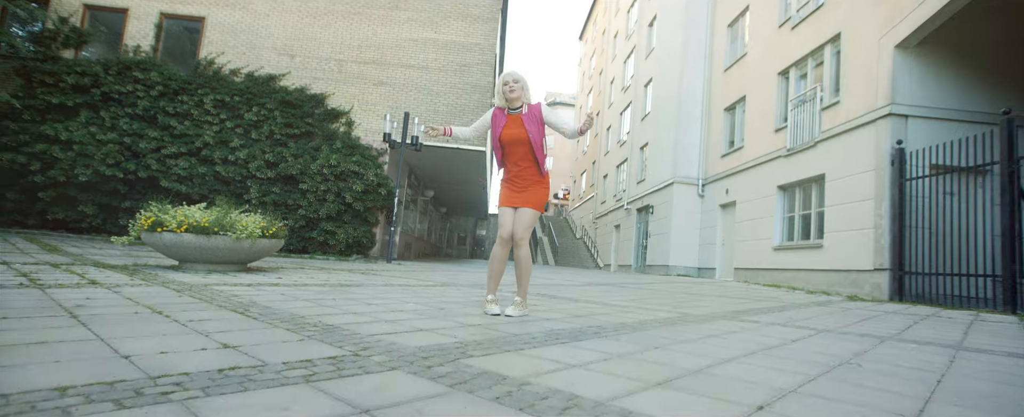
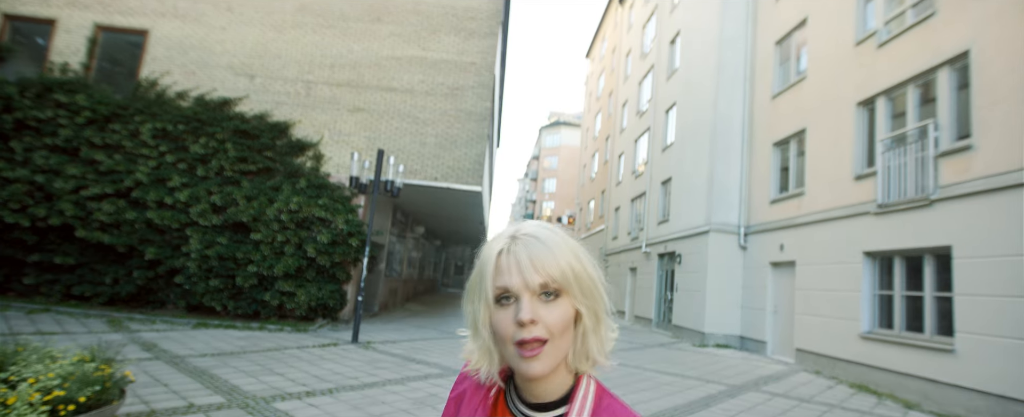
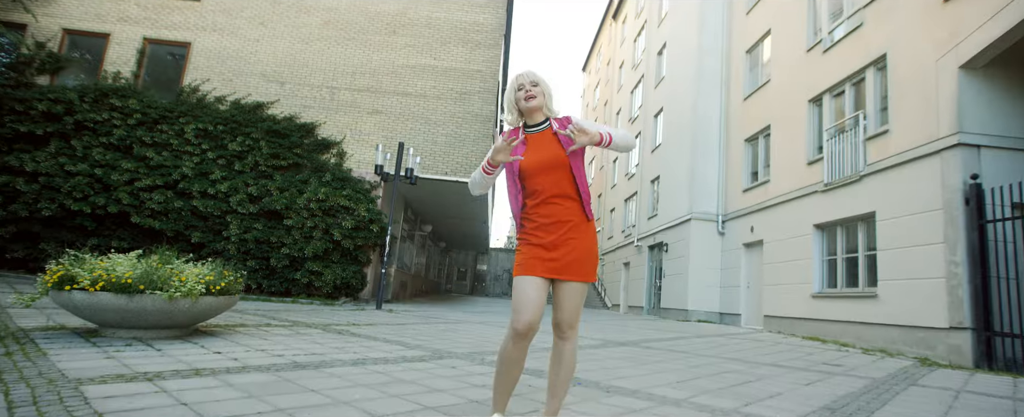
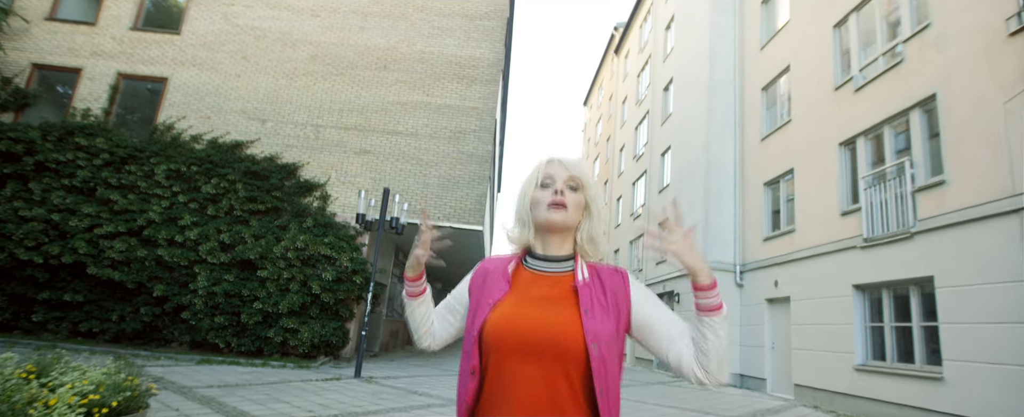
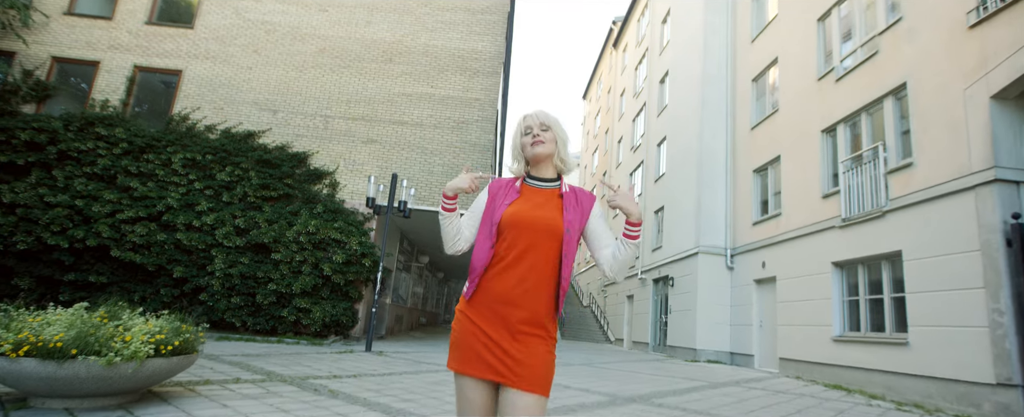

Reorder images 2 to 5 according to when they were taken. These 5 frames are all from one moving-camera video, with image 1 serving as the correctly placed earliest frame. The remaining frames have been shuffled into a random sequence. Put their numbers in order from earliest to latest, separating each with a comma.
3, 5, 4, 2
